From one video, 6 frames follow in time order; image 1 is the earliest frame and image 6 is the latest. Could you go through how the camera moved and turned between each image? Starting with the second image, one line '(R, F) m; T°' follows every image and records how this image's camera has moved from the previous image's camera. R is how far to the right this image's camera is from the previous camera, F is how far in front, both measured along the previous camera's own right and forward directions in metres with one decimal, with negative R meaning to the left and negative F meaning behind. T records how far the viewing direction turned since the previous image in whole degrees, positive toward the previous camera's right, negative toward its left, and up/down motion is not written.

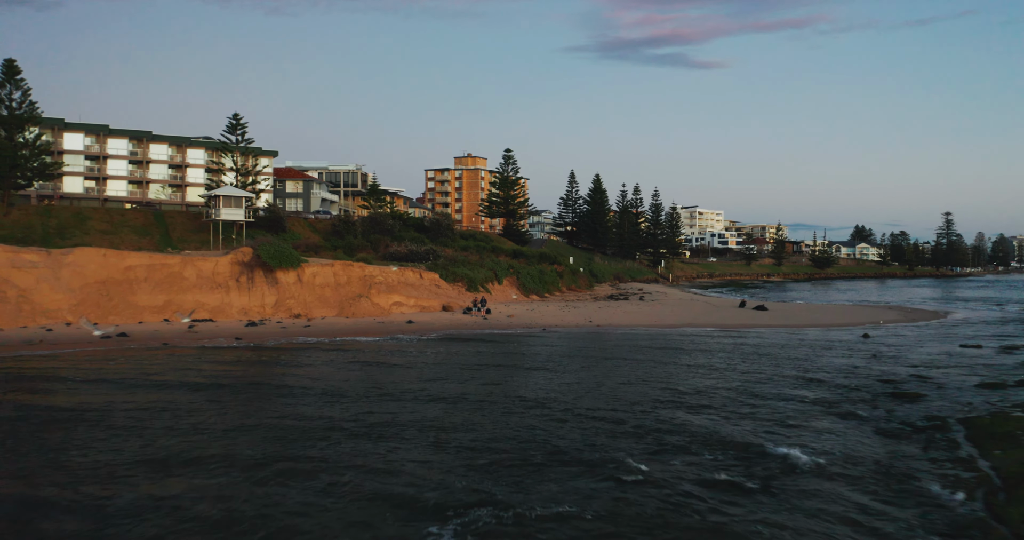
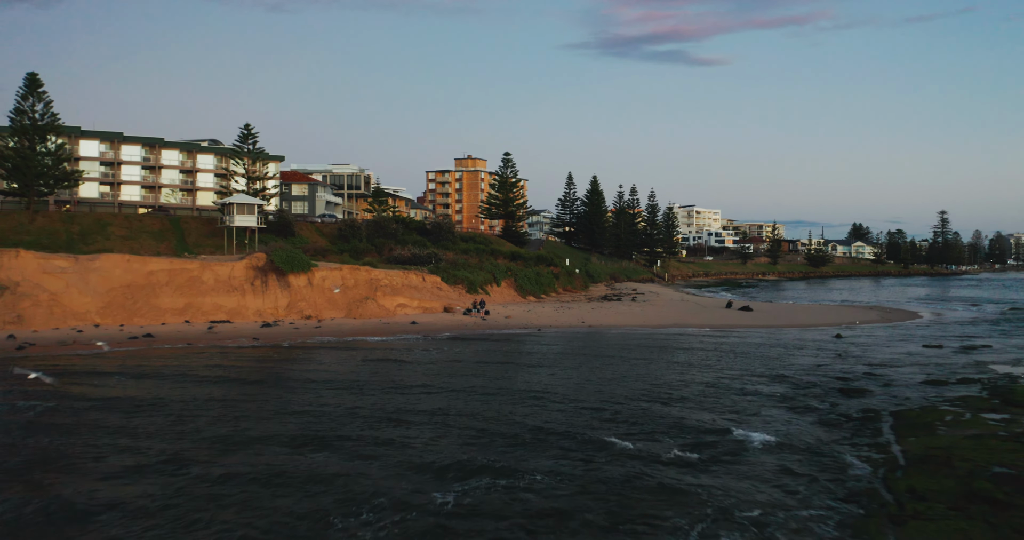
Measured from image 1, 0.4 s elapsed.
(+0.1, -1.4) m; 0°
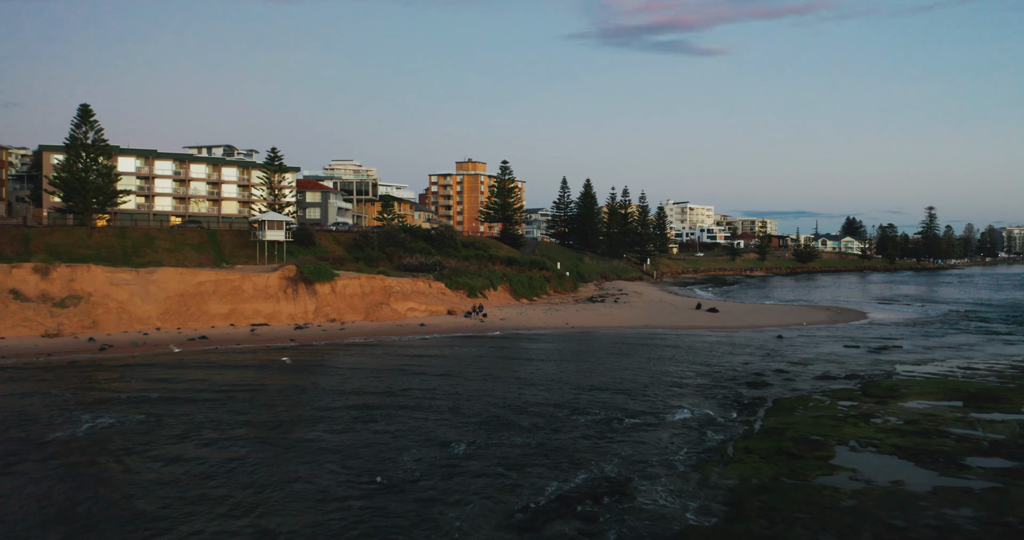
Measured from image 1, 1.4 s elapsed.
(+0.2, -3.7) m; 0°
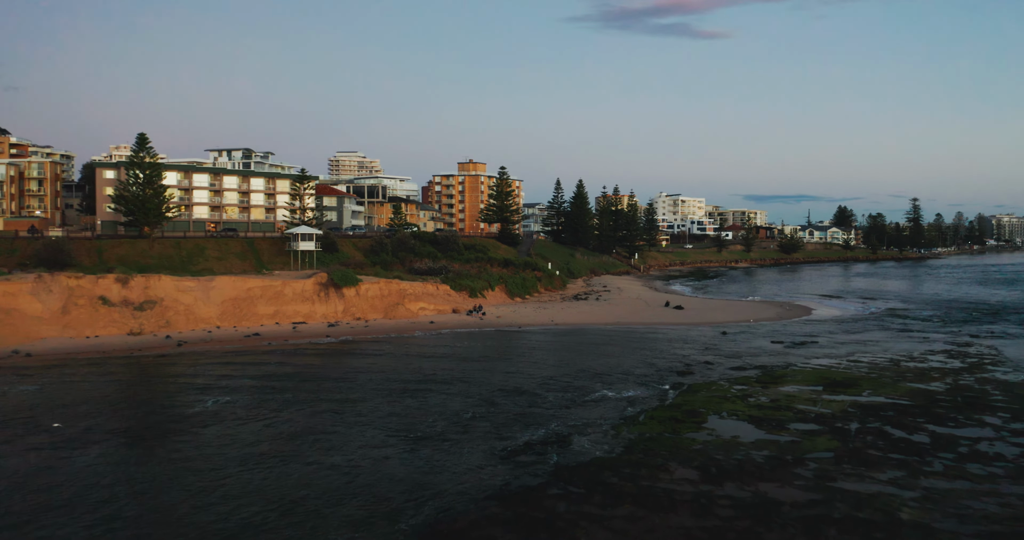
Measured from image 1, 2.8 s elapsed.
(+0.3, -5.3) m; 0°
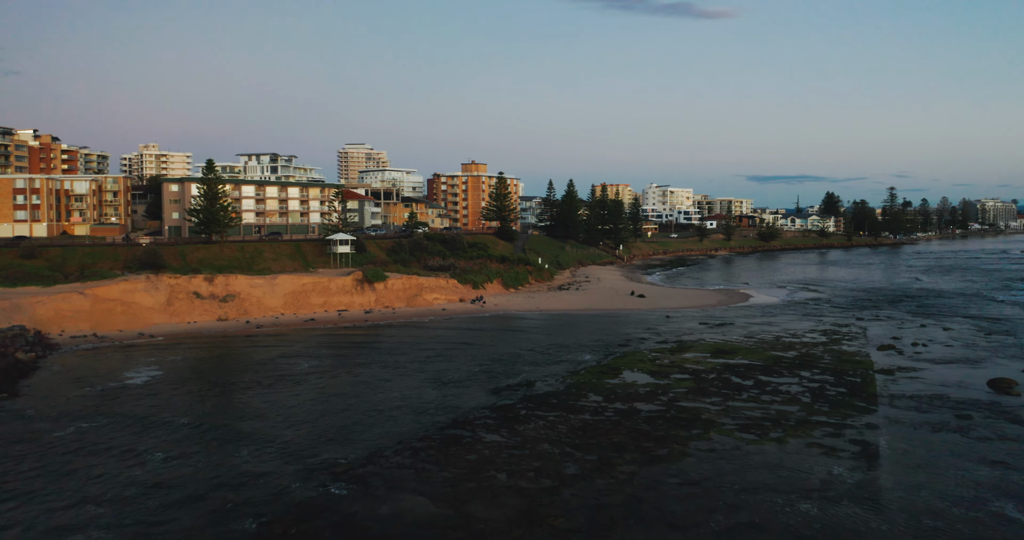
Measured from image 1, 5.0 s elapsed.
(+0.5, -8.9) m; 0°
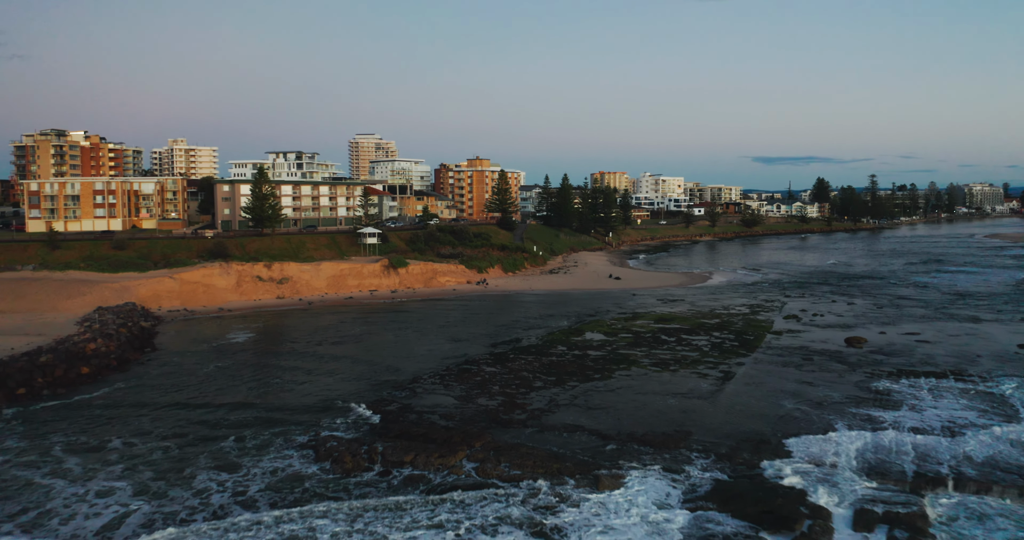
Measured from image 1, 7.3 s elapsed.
(+0.5, -9.6) m; 0°
